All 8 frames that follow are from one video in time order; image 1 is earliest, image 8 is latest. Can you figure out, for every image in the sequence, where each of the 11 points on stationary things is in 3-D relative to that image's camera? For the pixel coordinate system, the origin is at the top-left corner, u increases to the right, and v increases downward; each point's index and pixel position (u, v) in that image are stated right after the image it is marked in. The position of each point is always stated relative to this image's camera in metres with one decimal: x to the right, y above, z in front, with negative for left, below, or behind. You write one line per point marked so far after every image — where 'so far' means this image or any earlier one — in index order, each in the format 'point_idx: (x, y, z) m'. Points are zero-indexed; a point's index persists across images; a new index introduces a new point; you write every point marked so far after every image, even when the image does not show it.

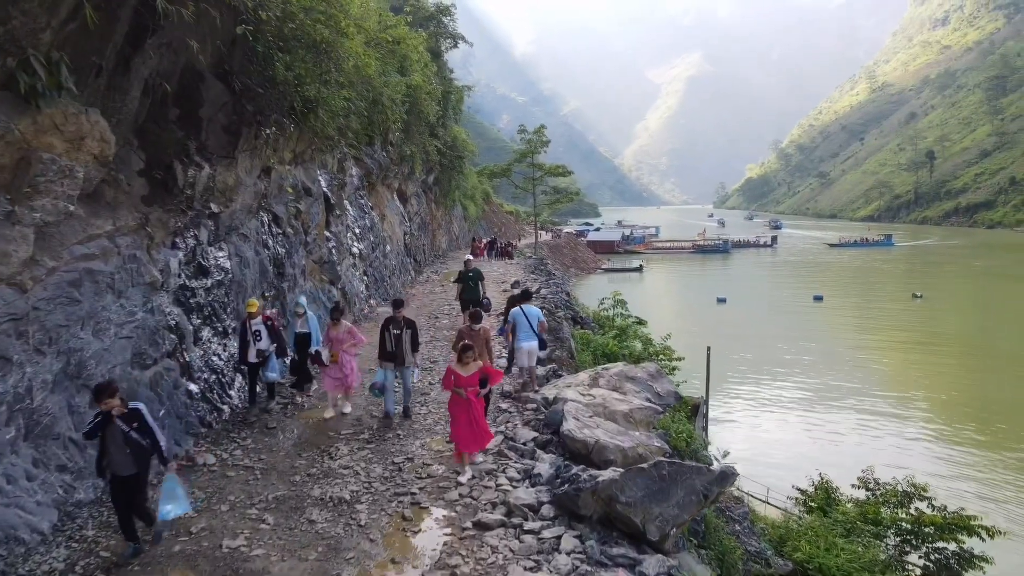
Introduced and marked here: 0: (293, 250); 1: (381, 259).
0: (-3.4, +0.6, +11.3) m
1: (-3.3, +0.7, +18.4) m
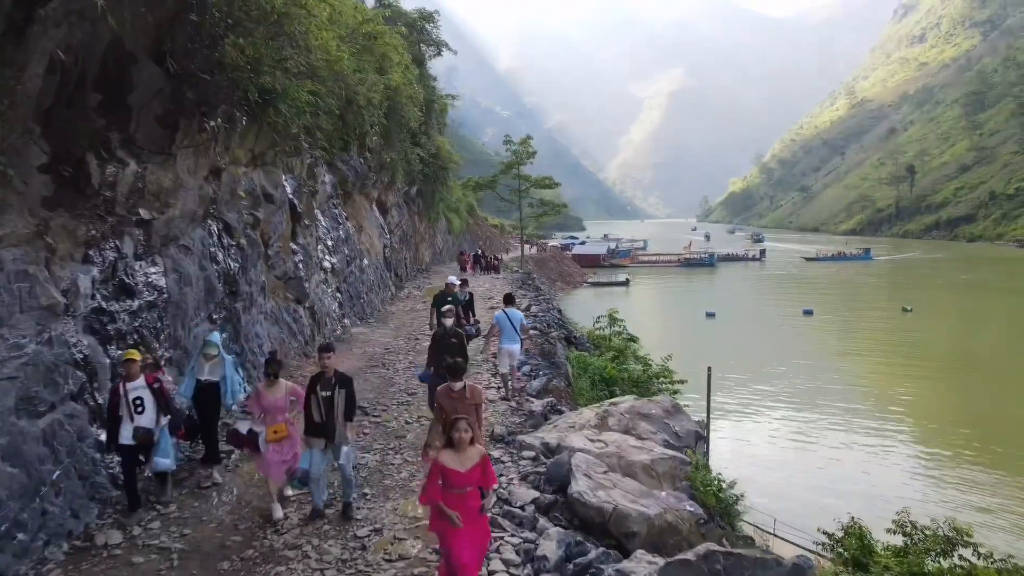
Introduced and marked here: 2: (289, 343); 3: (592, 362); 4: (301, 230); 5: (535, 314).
0: (-3.5, +0.3, +9.8) m
1: (-3.6, +0.3, +16.9) m
2: (-3.4, -0.9, +11.2) m
3: (+1.6, -1.5, +14.7) m
4: (-3.7, +1.0, +12.6) m
5: (+0.5, -0.6, +16.7) m
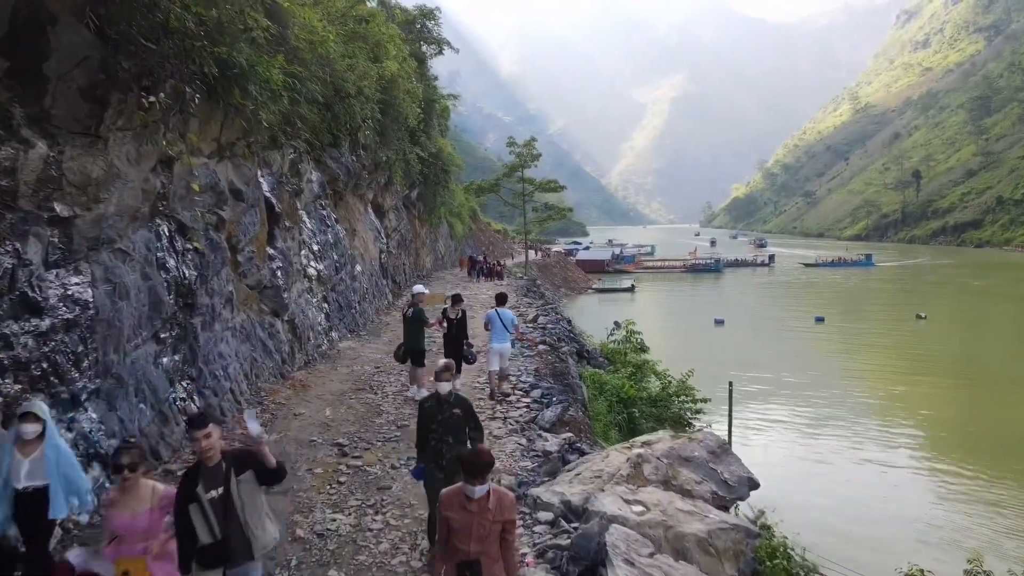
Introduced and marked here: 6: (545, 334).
0: (-3.4, +0.2, +8.3) m
1: (-3.4, +0.1, +15.4) m
2: (-3.3, -1.0, +9.7) m
3: (+1.7, -1.7, +13.2) m
4: (-3.6, +0.9, +11.2) m
5: (+0.7, -0.8, +15.2) m
6: (+0.7, -0.9, +14.2) m
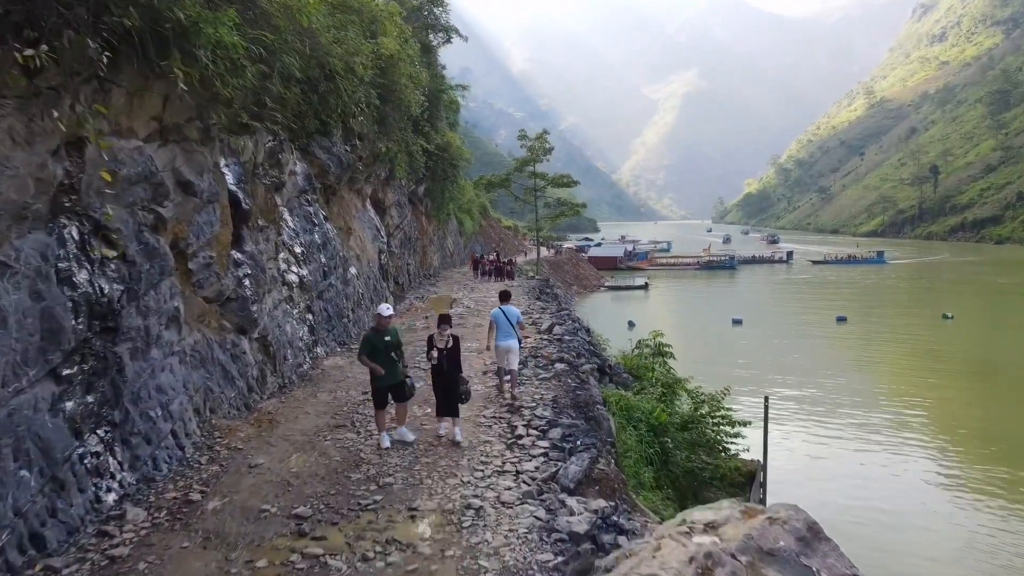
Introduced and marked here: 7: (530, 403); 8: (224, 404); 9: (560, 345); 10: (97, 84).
0: (-3.3, 0.0, +6.6) m
1: (-3.2, 0.0, +13.6) m
2: (-3.2, -1.2, +8.0) m
3: (+1.9, -1.8, +11.4) m
4: (-3.4, +0.7, +9.4) m
5: (+0.9, -1.0, +13.4) m
6: (+0.9, -1.0, +12.4) m
7: (+0.2, -1.4, +8.5) m
8: (-3.1, -1.3, +7.9) m
9: (+0.8, -1.0, +12.8) m
10: (-3.3, +1.7, +5.9) m
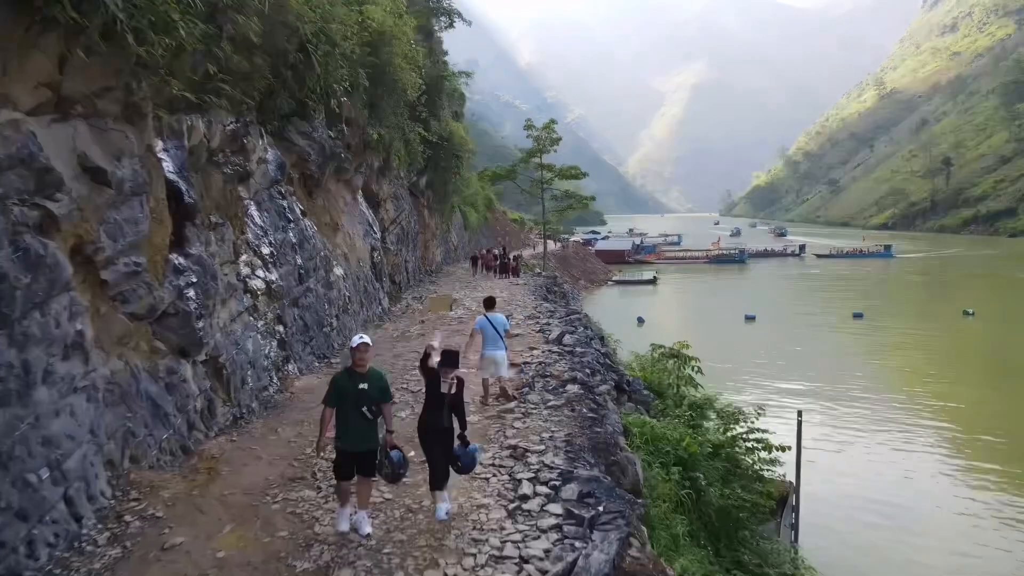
0: (-3.3, -0.1, +4.9) m
1: (-3.1, -0.1, +12.0) m
2: (-3.1, -1.3, +6.3) m
3: (+2.0, -1.9, +9.8) m
4: (-3.3, +0.6, +7.8) m
5: (+0.9, -1.0, +11.8) m
6: (+0.9, -1.1, +10.8) m
7: (+0.2, -1.5, +6.9) m
8: (-3.1, -1.4, +6.3) m
9: (+0.9, -1.1, +11.1) m
10: (-3.3, +1.5, +4.2) m
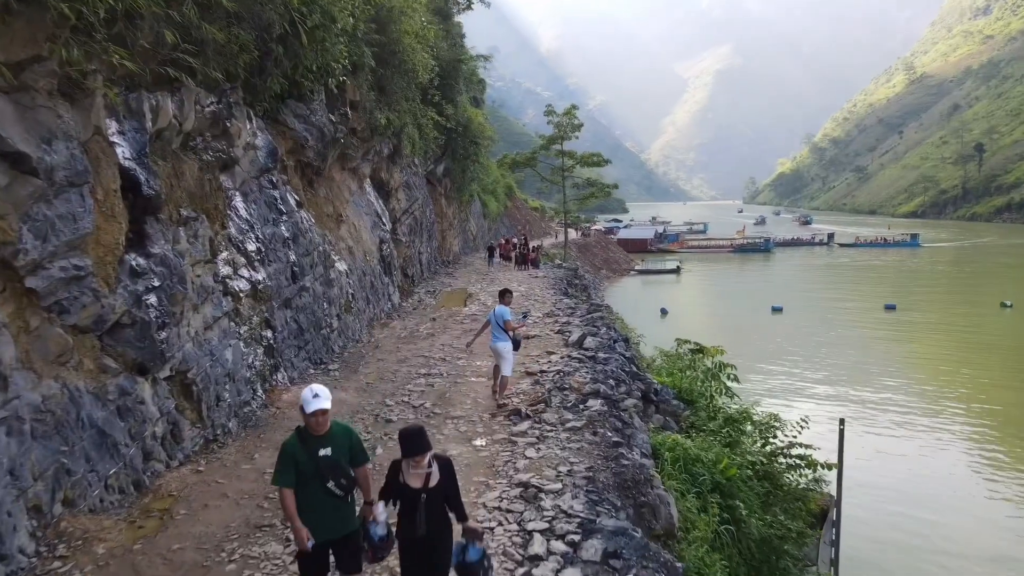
0: (-3.3, -0.2, +3.9) m
1: (-2.9, 0.0, +11.0) m
2: (-3.1, -1.4, +5.3) m
3: (+2.1, -1.9, +8.6) m
4: (-3.2, +0.6, +6.7) m
5: (+1.2, -1.0, +10.6) m
6: (+1.1, -1.1, +9.7) m
7: (+0.3, -1.6, +5.8) m
8: (-3.0, -1.5, +5.3) m
9: (+1.1, -1.1, +10.0) m
10: (-3.3, +1.4, +3.2) m
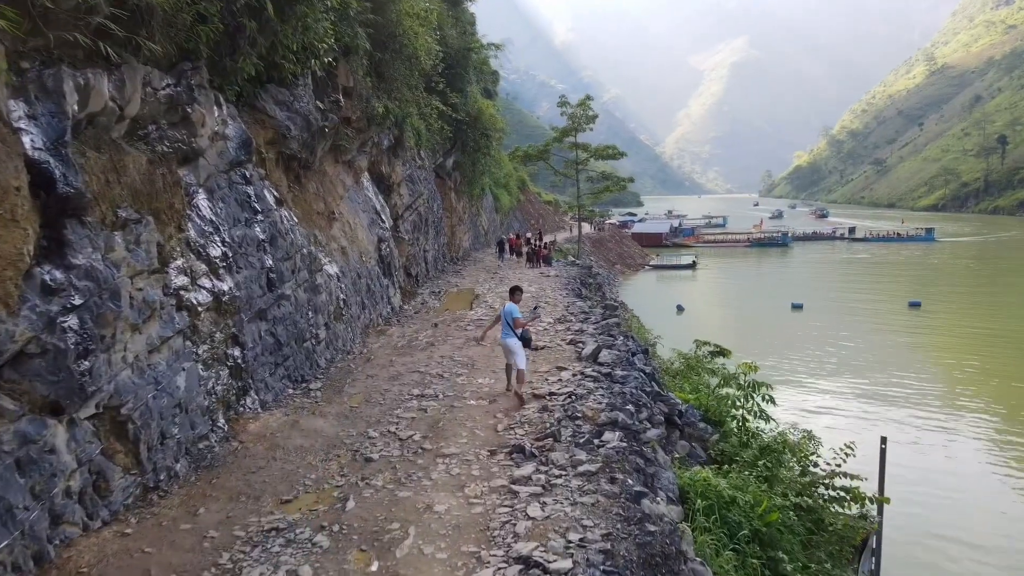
0: (-3.3, -0.4, +2.8) m
1: (-2.8, -0.1, +9.8) m
2: (-3.1, -1.5, +4.2) m
3: (+2.2, -2.0, +7.4) m
4: (-3.2, +0.4, +5.6) m
5: (+1.3, -1.1, +9.4) m
6: (+1.2, -1.2, +8.4) m
7: (+0.3, -1.7, +4.6) m
8: (-3.1, -1.6, +4.2) m
9: (+1.2, -1.2, +8.8) m
10: (-3.4, +1.3, +2.0) m
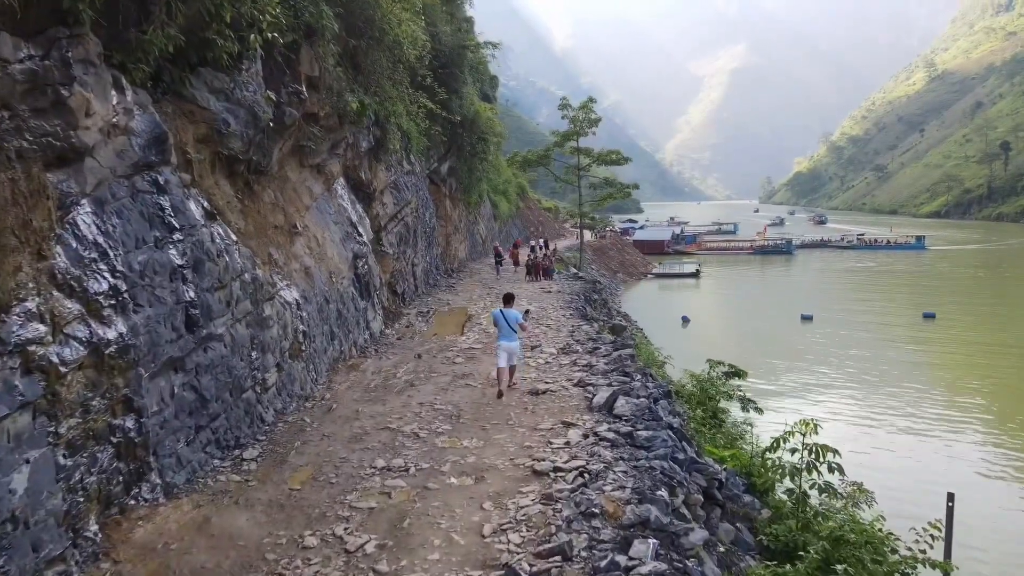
0: (-3.4, -0.7, +0.7) m
1: (-2.9, -0.5, +7.8) m
2: (-3.2, -1.8, +2.2) m
3: (+2.1, -2.4, +5.4) m
4: (-3.3, +0.1, +3.6) m
5: (+1.2, -1.5, +7.4) m
6: (+1.1, -1.6, +6.4) m
7: (+0.2, -2.0, +2.6) m
8: (-3.1, -1.9, +2.1) m
9: (+1.1, -1.6, +6.7) m
10: (-3.4, +0.9, 0.0) m
